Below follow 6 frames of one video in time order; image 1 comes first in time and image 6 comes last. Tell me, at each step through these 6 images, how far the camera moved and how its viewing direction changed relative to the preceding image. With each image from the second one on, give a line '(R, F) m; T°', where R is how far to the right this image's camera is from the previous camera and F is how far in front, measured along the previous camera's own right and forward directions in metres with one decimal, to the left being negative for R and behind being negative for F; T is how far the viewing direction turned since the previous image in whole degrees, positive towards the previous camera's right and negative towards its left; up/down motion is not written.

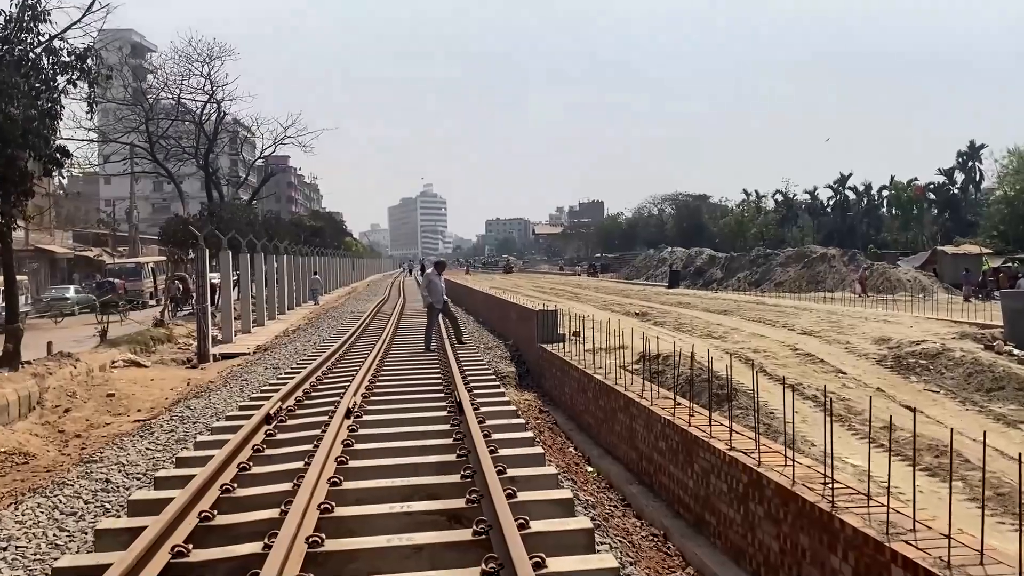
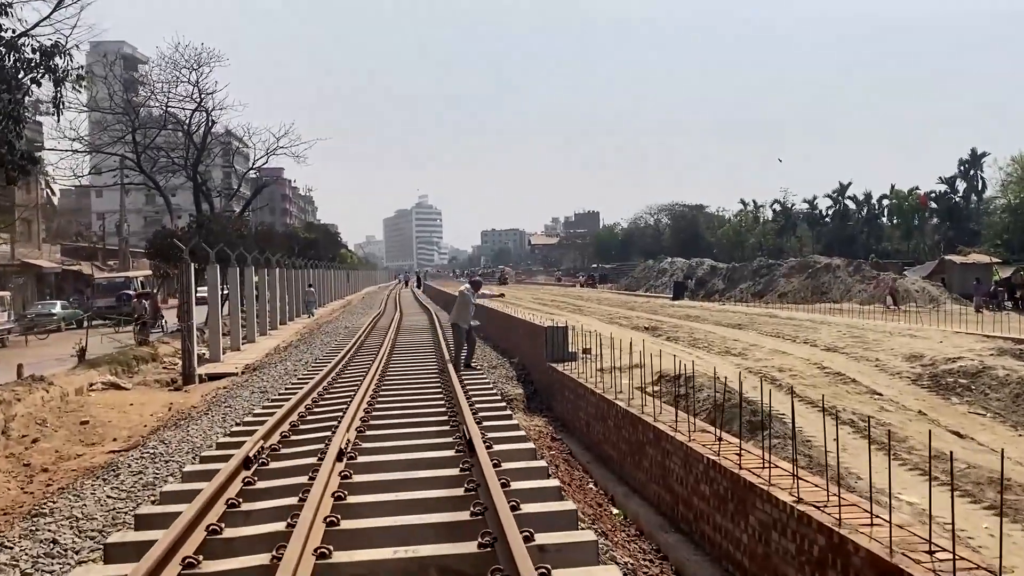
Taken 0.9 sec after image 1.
(-0.2, +1.0) m; 0°
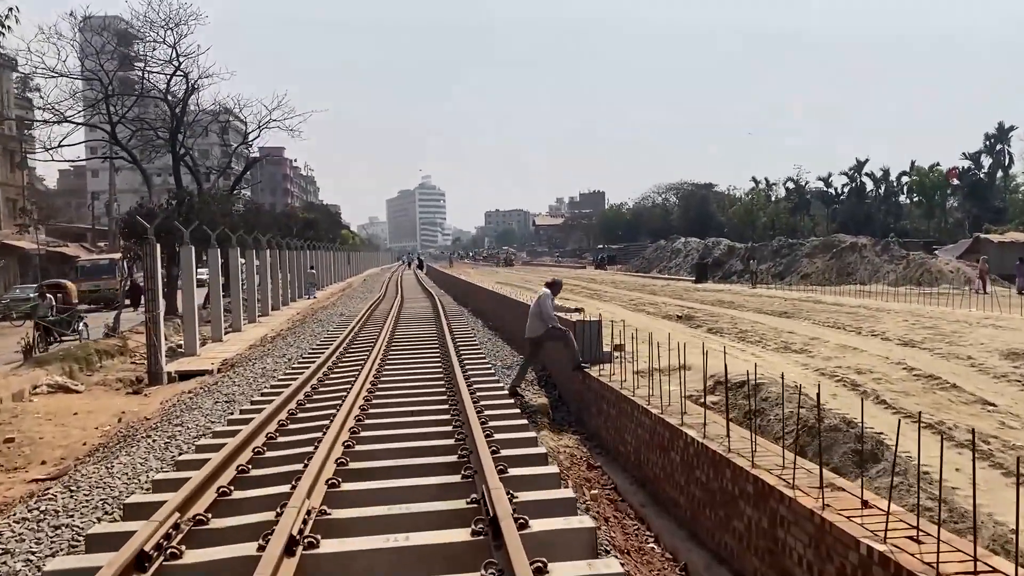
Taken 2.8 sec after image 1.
(-0.2, +2.4) m; 0°
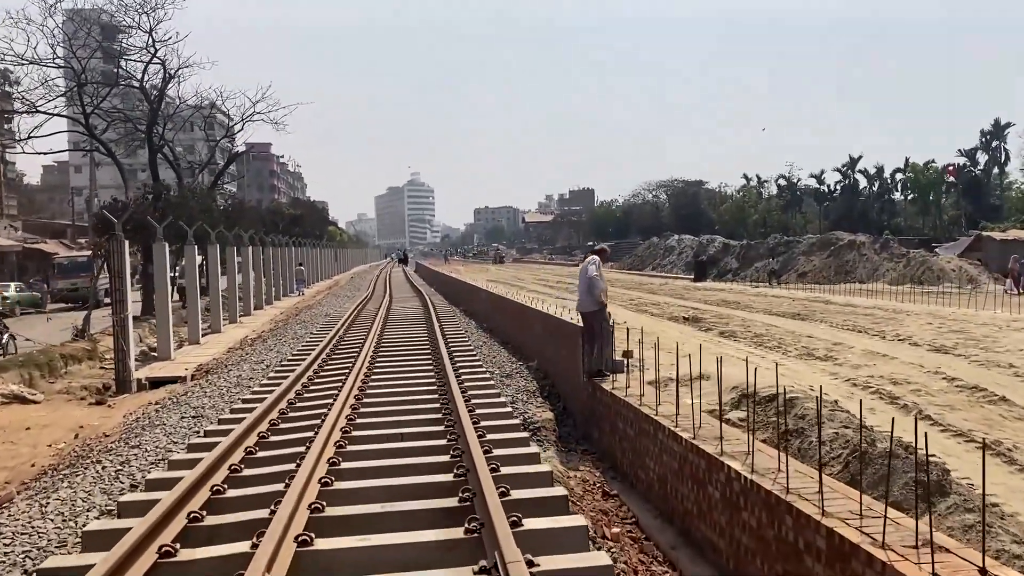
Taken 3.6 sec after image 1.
(-0.1, +1.1) m; +1°
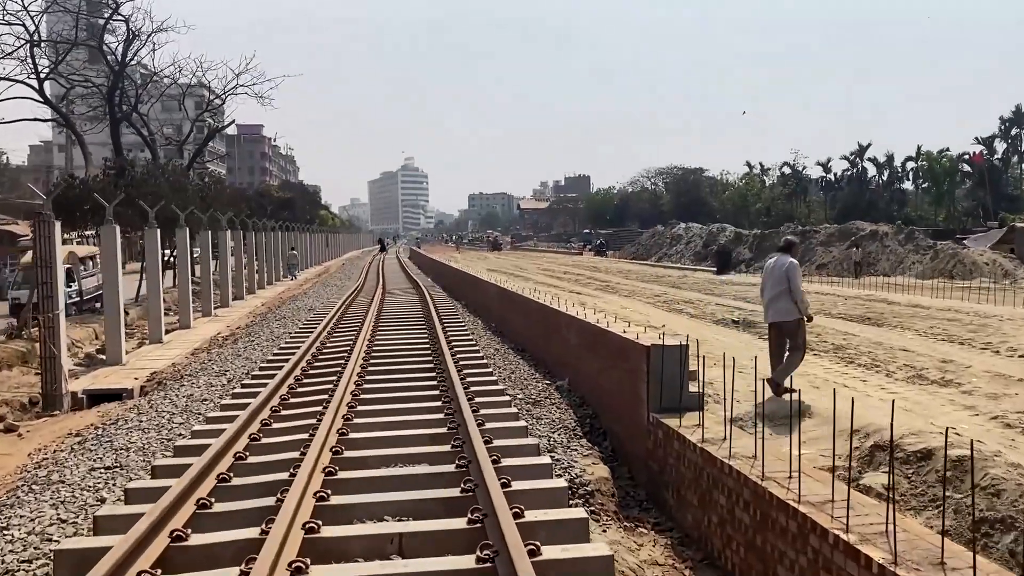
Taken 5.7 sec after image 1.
(-0.4, +2.6) m; 0°
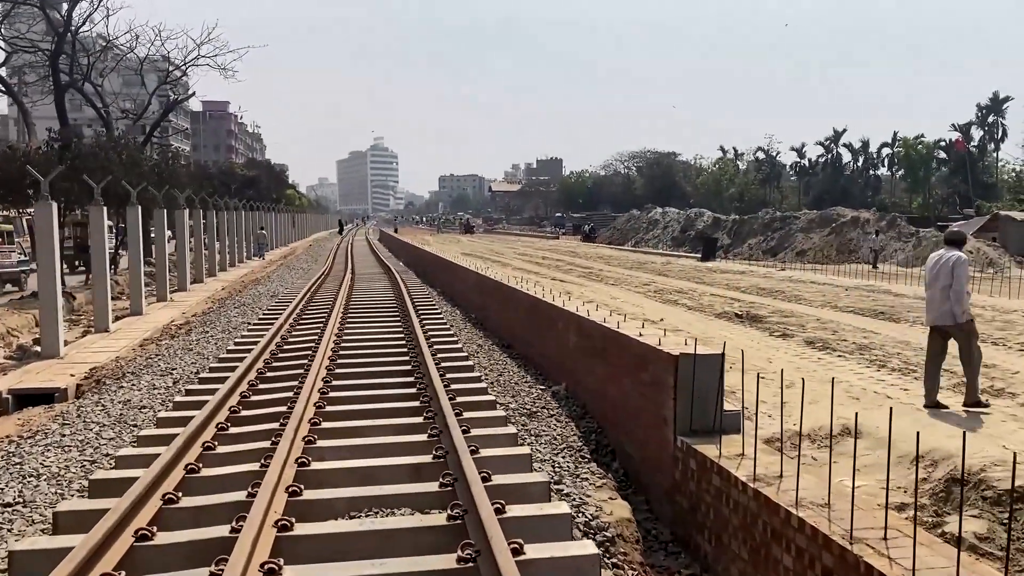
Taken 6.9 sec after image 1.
(-0.2, +1.3) m; +2°
